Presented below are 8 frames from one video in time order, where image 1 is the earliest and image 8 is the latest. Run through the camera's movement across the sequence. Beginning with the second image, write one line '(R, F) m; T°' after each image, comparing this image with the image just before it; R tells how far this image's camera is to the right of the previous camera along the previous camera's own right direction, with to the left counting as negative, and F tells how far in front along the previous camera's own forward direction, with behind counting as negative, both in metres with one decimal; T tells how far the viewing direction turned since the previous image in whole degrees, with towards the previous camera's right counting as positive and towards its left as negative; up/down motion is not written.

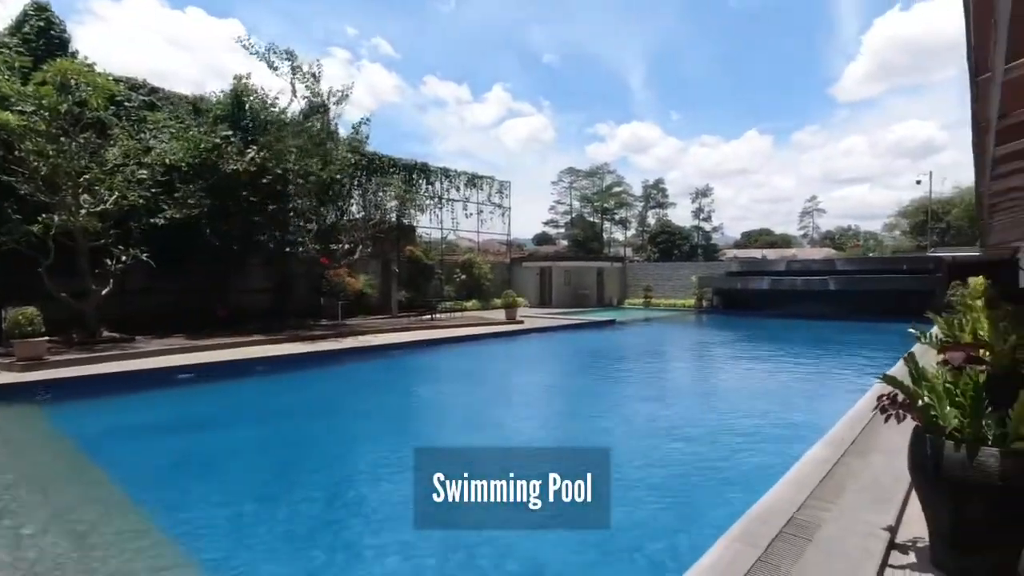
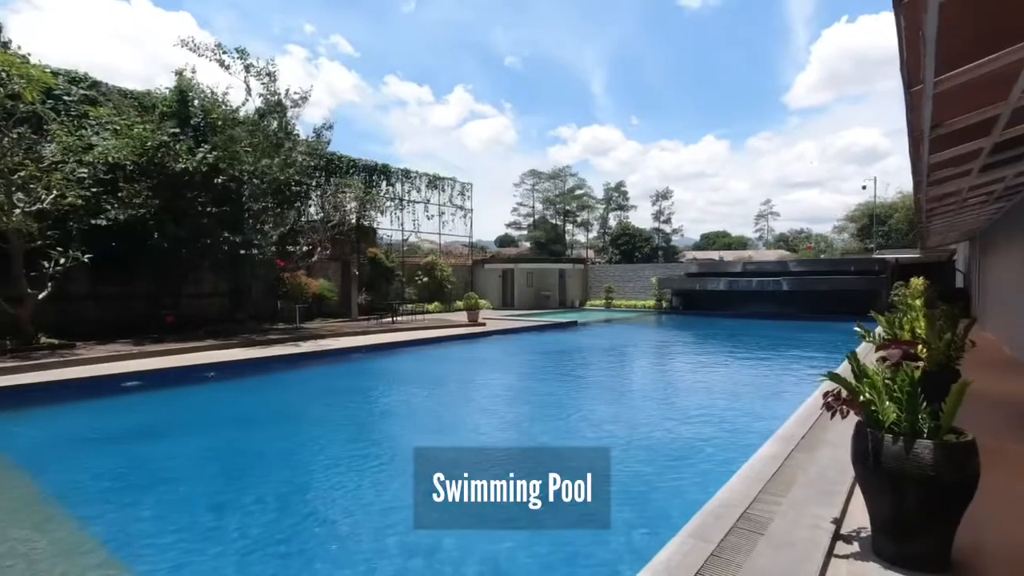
(0.0, 0.0) m; +4°
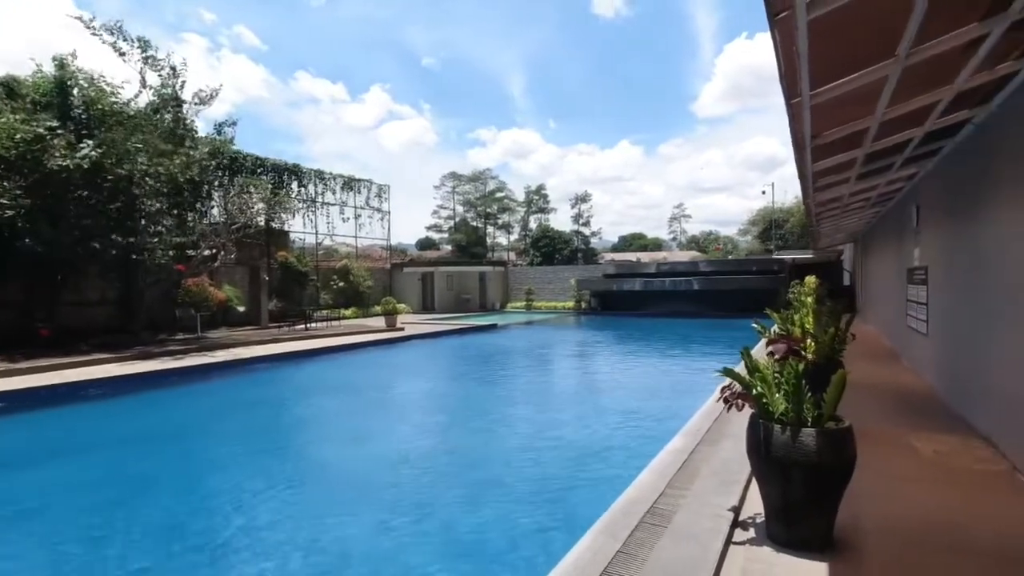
(+0.1, 0.0) m; +8°
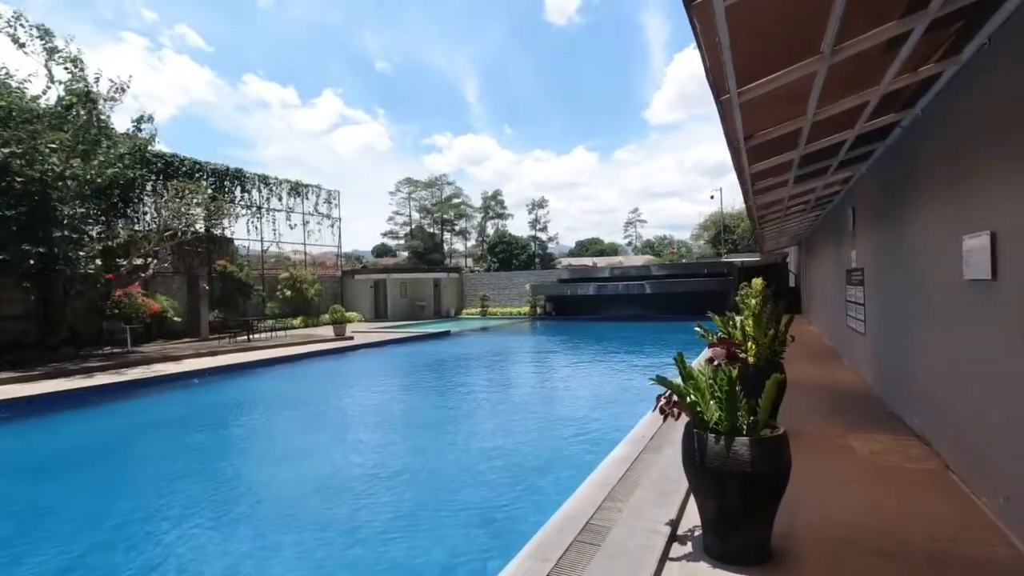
(+0.2, +0.2) m; +4°
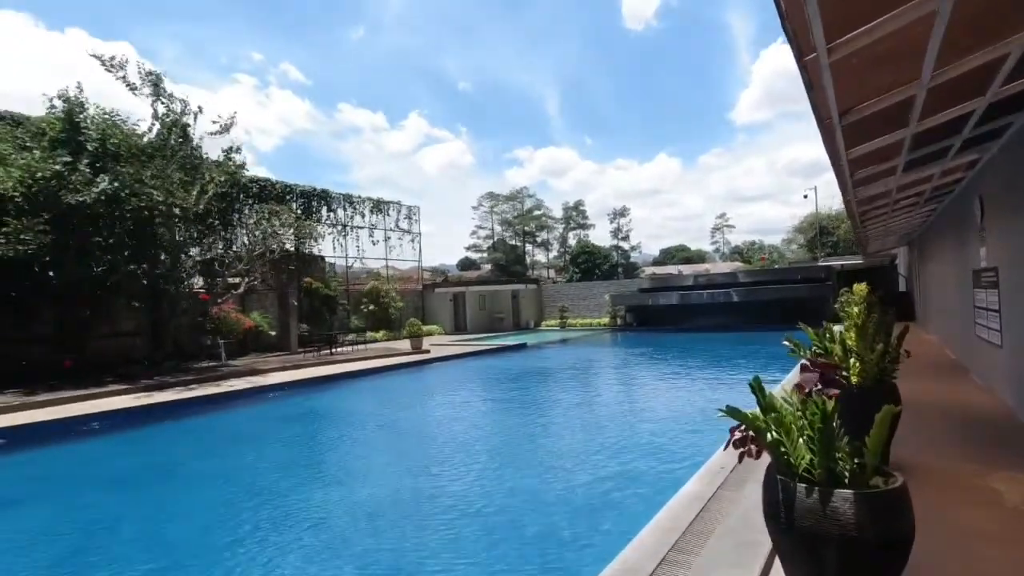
(+0.2, +0.4) m; -8°
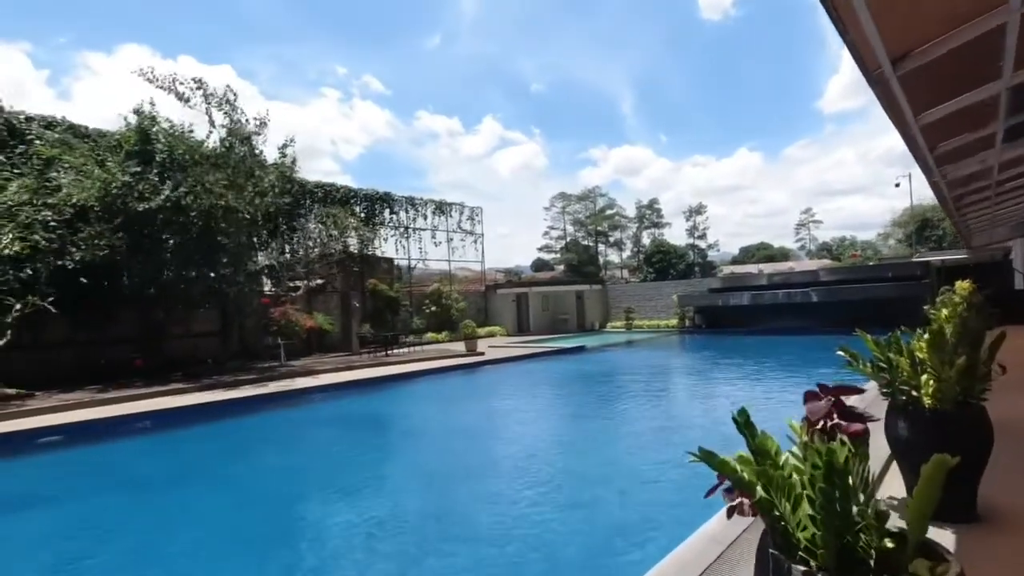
(+0.4, +0.4) m; -7°
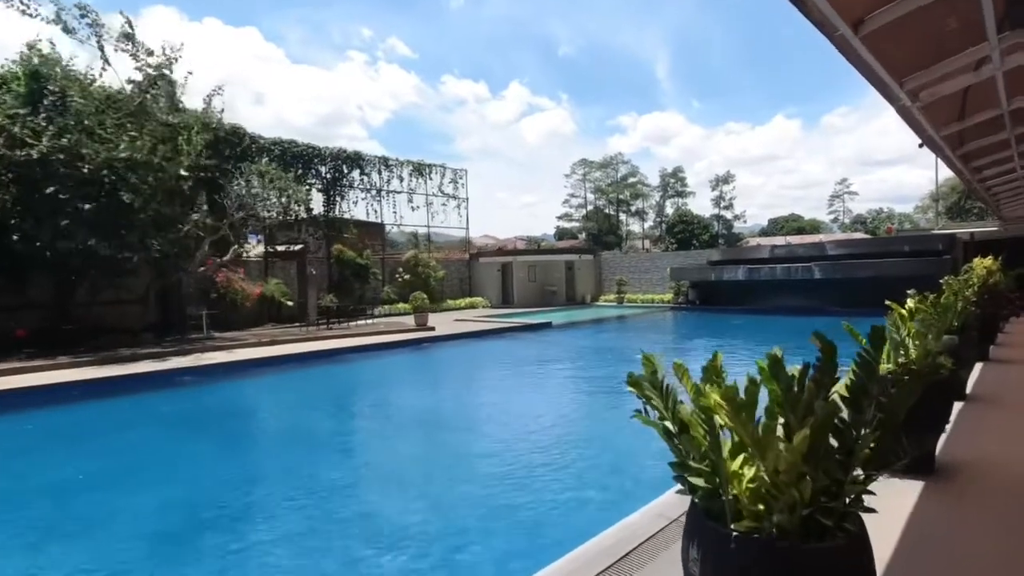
(+1.6, +1.5) m; -3°
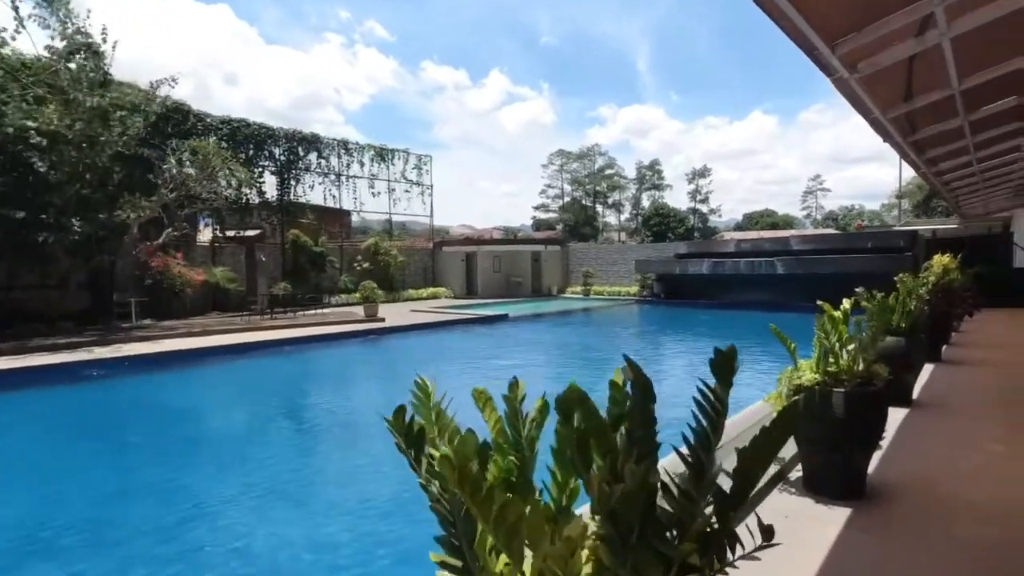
(+0.5, +0.5) m; +2°
